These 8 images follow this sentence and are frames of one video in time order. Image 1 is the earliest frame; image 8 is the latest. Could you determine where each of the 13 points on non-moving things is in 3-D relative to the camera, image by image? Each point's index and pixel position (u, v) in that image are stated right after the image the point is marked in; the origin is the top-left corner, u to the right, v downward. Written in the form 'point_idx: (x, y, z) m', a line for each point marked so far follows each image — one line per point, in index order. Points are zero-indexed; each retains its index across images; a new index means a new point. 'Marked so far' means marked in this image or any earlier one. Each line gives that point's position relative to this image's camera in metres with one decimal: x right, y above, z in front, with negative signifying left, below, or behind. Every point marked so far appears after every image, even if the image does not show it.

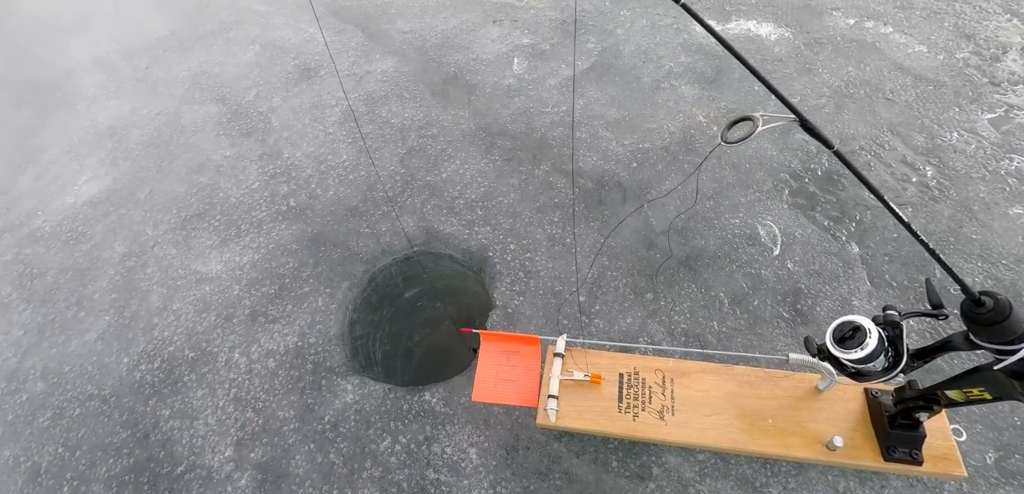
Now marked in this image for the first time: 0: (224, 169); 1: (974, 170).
0: (-2.0, +0.5, +3.5) m
1: (+2.5, +0.4, +2.8) m
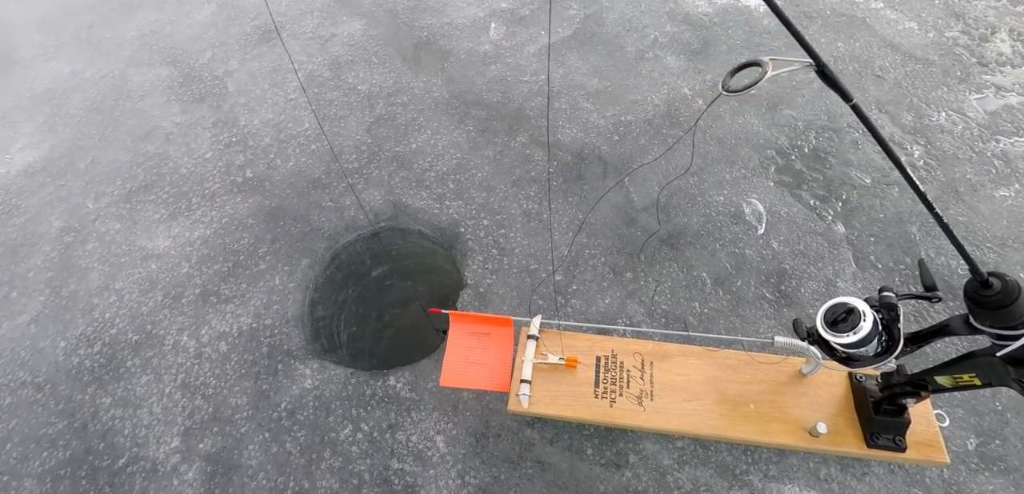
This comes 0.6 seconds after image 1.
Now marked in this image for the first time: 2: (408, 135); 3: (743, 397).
0: (-2.1, +0.7, +3.2) m
1: (+2.4, +0.5, +2.7) m
2: (-0.6, +0.6, +3.0) m
3: (+0.9, -0.6, +1.9) m
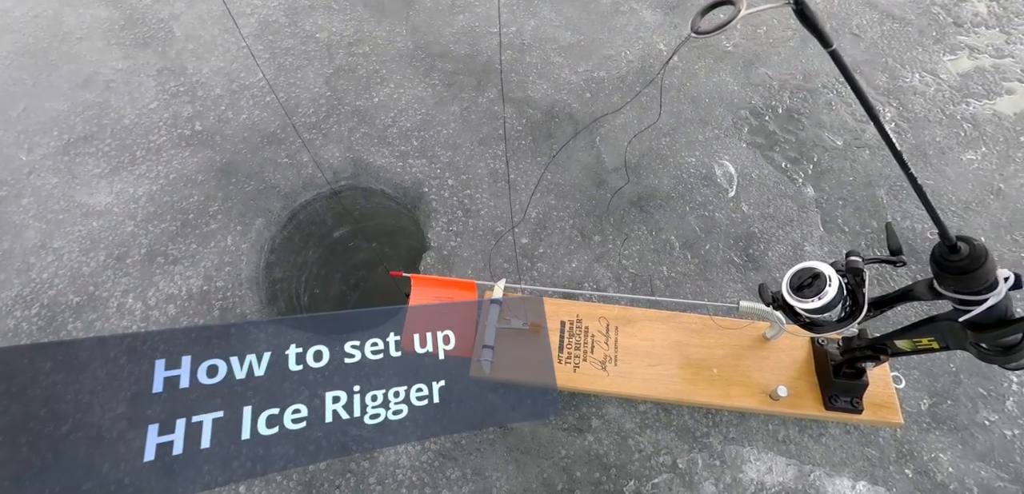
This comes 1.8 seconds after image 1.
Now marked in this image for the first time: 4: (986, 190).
0: (-2.3, +0.9, +3.0) m
1: (+2.2, +0.7, +2.7) m
2: (-0.8, +0.9, +2.8) m
3: (+0.7, -0.4, +1.9) m
4: (+2.3, +0.3, +2.5) m
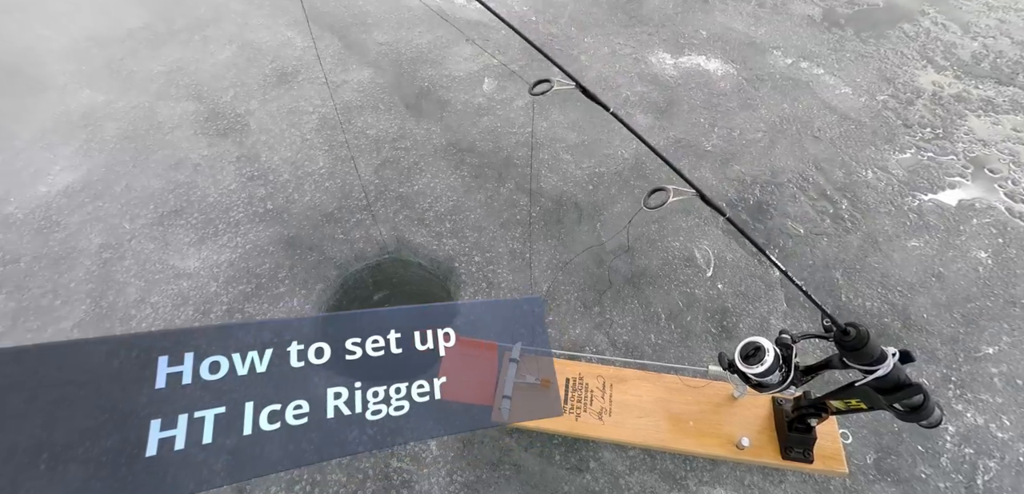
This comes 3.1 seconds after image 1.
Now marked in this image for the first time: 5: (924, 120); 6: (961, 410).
0: (-2.2, +0.5, +3.6) m
1: (+2.3, +0.3, +3.2) m
2: (-0.7, +0.5, +3.4) m
3: (+0.8, -0.8, +2.3) m
4: (+2.3, -0.1, +2.9) m
5: (+3.0, +0.9, +3.8) m
6: (+2.1, -0.8, +2.4) m
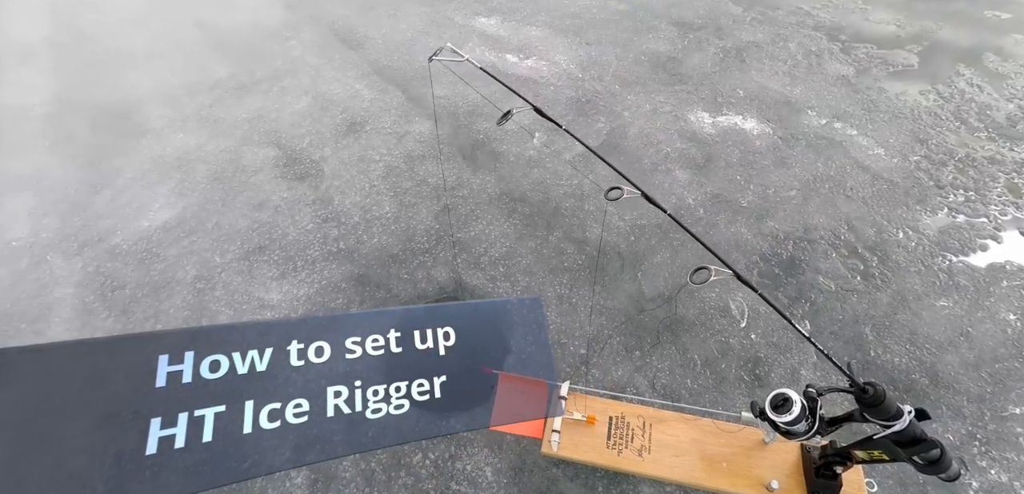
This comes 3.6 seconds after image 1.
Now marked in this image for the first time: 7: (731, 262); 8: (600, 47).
0: (-1.8, +0.3, +4.1) m
1: (+2.6, -0.1, +3.4) m
2: (-0.3, +0.2, +3.8) m
3: (+1.0, -1.0, +2.6) m
4: (+2.6, -0.5, +3.1) m
5: (+3.4, +0.5, +3.9) m
6: (+2.3, -1.1, +2.5) m
7: (+1.4, -0.1, +3.4) m
8: (+0.9, +2.1, +5.5) m
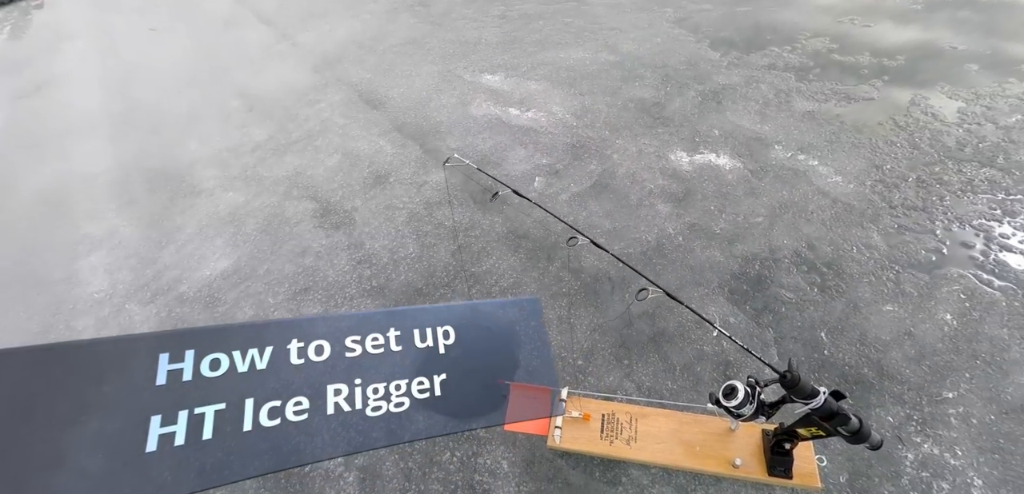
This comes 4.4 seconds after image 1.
0: (-1.8, -0.1, +4.8) m
1: (+2.7, -0.2, +3.9) m
2: (-0.3, -0.1, +4.4) m
3: (+1.1, -1.2, +3.1) m
4: (+2.7, -0.6, +3.6) m
5: (+3.4, +0.4, +4.5) m
6: (+2.4, -1.1, +3.0) m
7: (+1.5, -0.3, +3.9) m
8: (+1.0, +1.8, +6.2) m
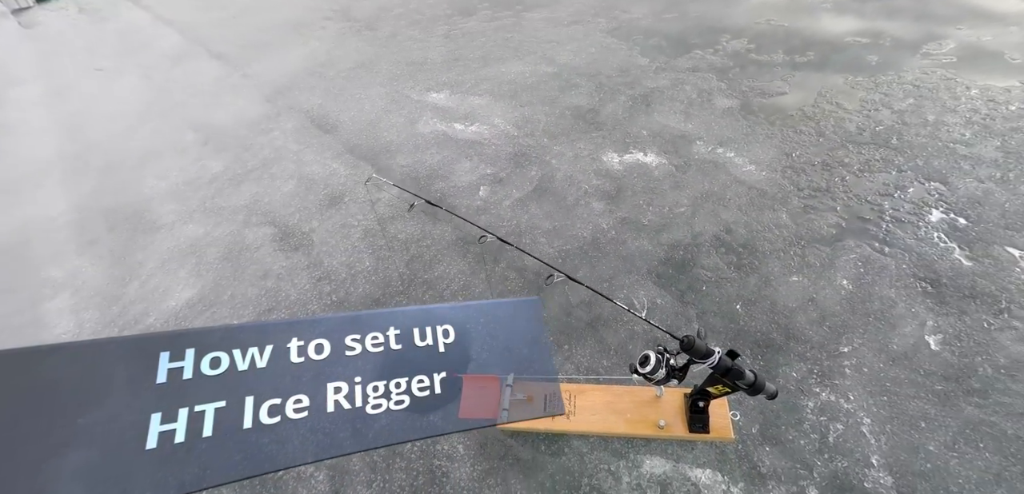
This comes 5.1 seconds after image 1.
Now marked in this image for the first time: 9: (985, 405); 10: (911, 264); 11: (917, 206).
0: (-2.2, -0.3, +5.0) m
1: (+2.2, 0.0, +4.4) m
2: (-0.7, -0.2, +4.7) m
3: (+0.8, -1.1, +3.5) m
4: (+2.3, -0.4, +4.0) m
5: (+2.9, +0.6, +5.0) m
6: (+2.1, -1.0, +3.5) m
7: (+1.1, -0.2, +4.4) m
8: (+0.2, +1.8, +6.6) m
9: (+3.1, -1.0, +3.4) m
10: (+3.3, -0.1, +4.2) m
11: (+3.7, +0.4, +4.7) m
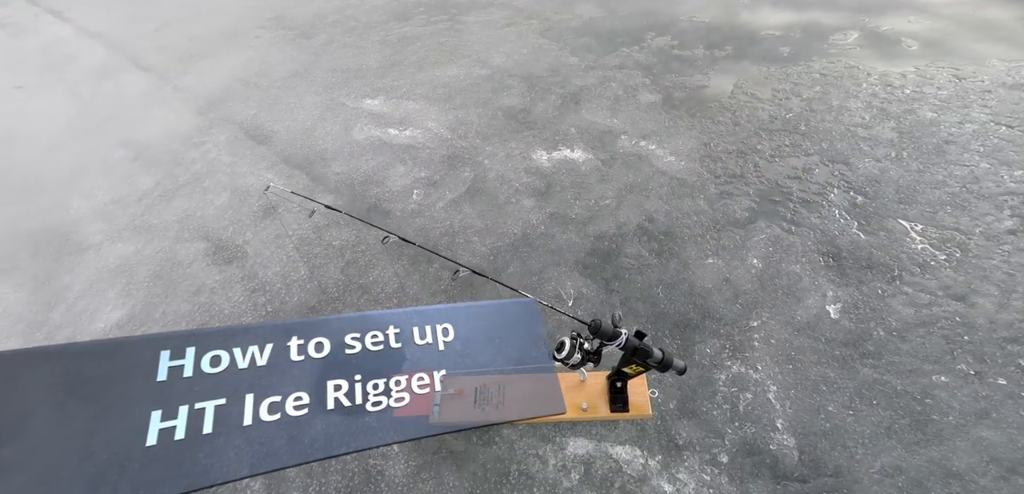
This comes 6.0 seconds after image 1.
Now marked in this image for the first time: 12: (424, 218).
0: (-2.9, -0.4, +5.0) m
1: (+1.6, +0.1, +4.6) m
2: (-1.3, -0.2, +4.8) m
3: (+0.3, -1.1, +3.6) m
4: (+1.7, -0.3, +4.3) m
5: (+2.2, +0.8, +5.3) m
6: (+1.6, -0.9, +3.7) m
7: (+0.5, -0.1, +4.5) m
8: (-0.6, +1.8, +6.7) m
9: (+2.6, -0.9, +3.7) m
10: (+2.7, +0.1, +4.5) m
11: (+3.0, +0.6, +5.0) m
12: (-0.9, +0.3, +5.2) m
